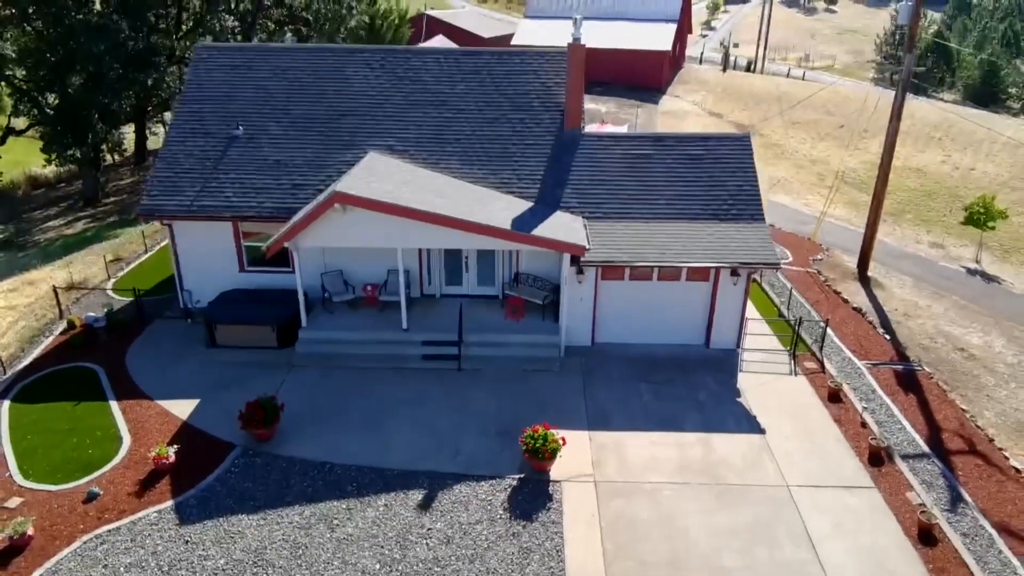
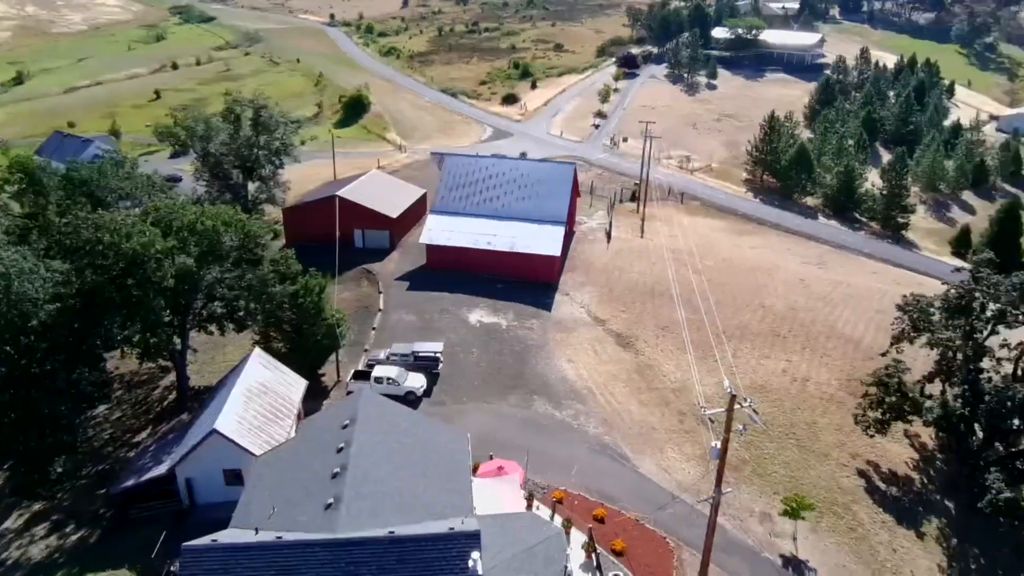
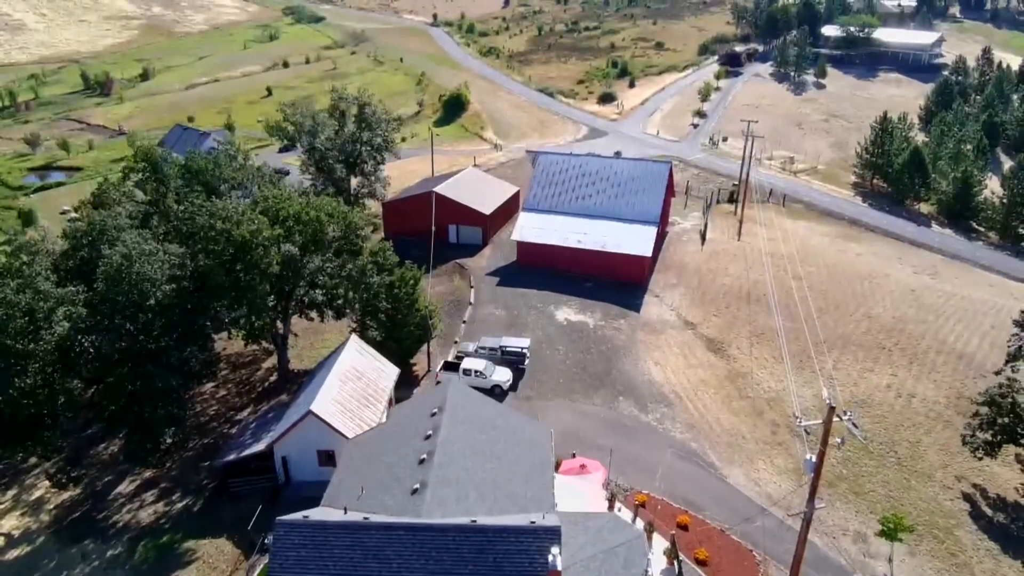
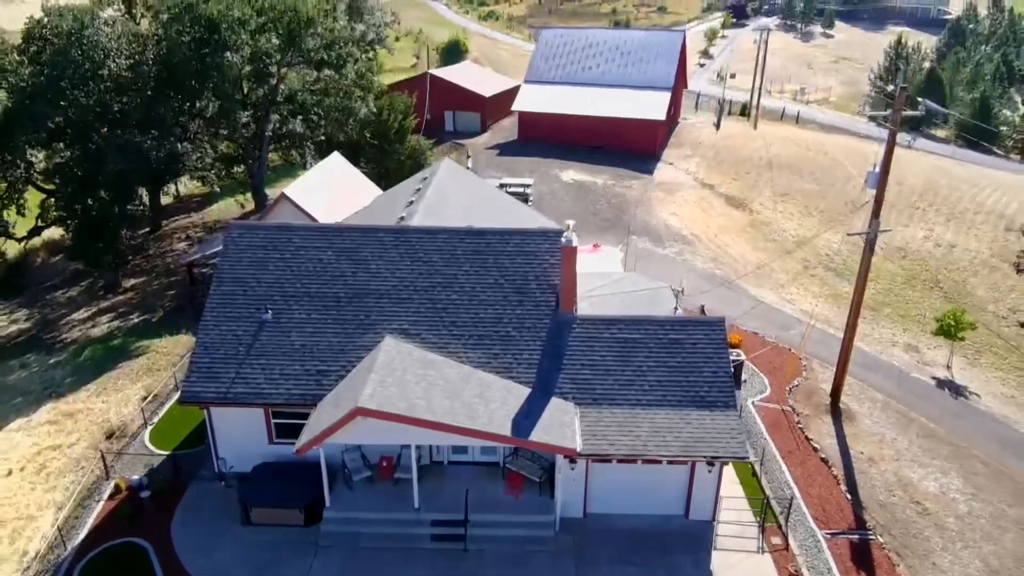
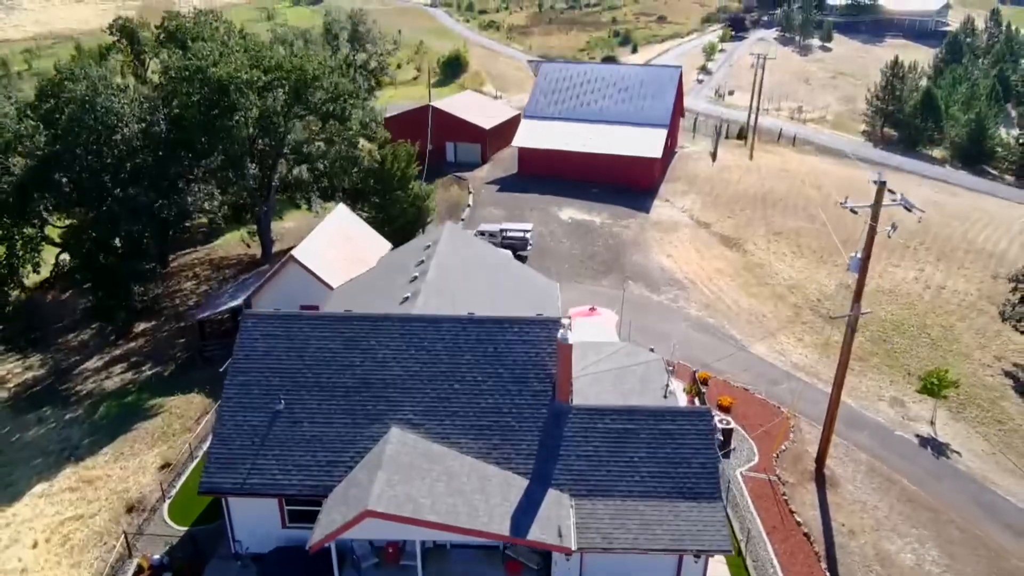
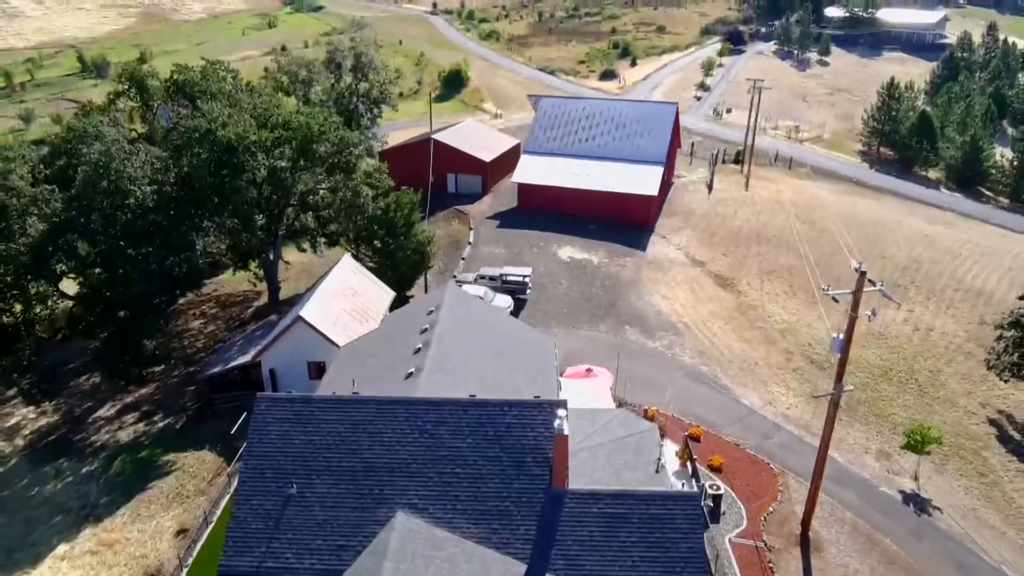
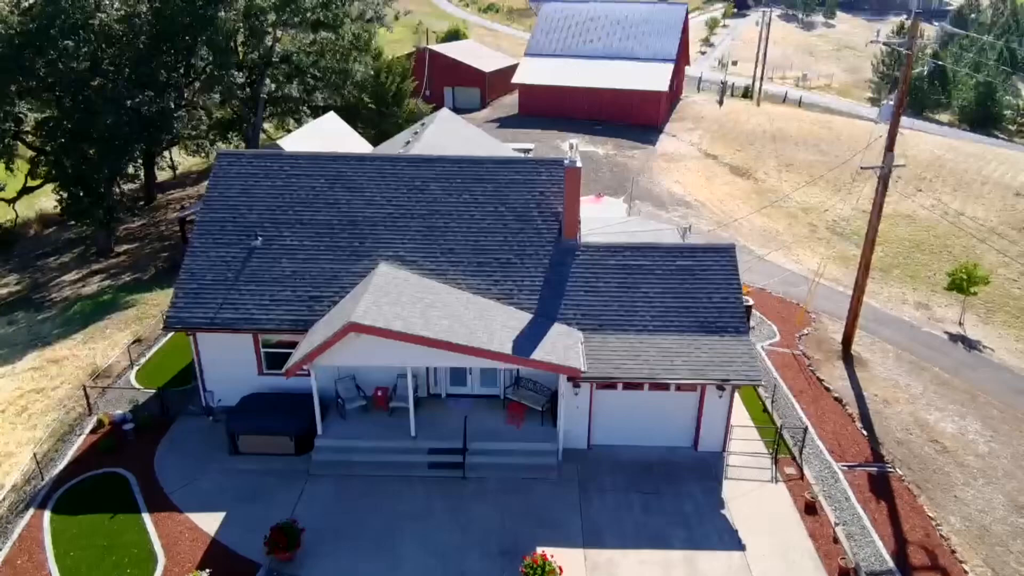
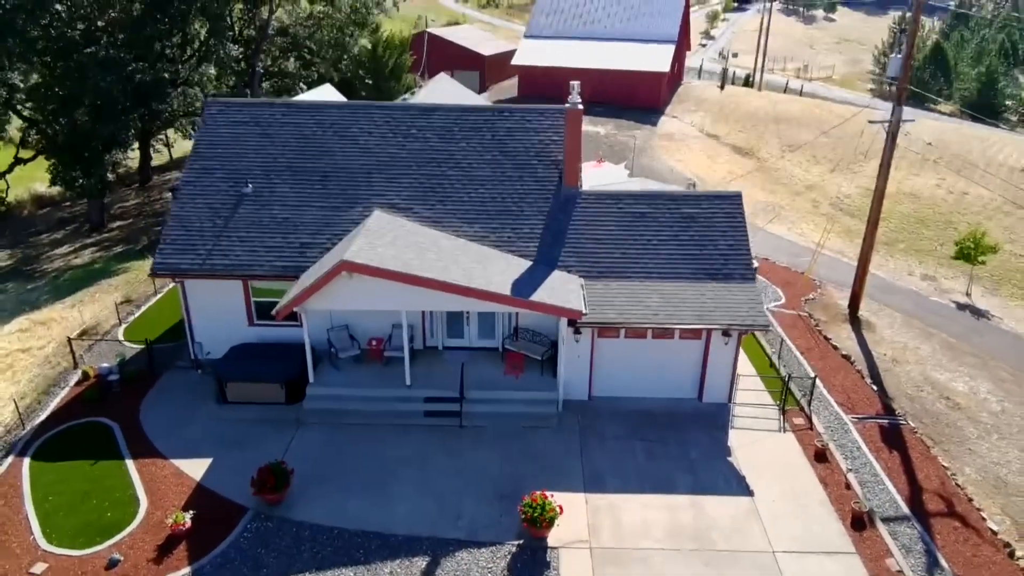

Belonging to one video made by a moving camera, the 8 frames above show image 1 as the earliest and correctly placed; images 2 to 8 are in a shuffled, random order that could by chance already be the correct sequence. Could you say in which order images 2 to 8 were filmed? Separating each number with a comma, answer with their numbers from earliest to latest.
8, 7, 4, 5, 6, 3, 2
